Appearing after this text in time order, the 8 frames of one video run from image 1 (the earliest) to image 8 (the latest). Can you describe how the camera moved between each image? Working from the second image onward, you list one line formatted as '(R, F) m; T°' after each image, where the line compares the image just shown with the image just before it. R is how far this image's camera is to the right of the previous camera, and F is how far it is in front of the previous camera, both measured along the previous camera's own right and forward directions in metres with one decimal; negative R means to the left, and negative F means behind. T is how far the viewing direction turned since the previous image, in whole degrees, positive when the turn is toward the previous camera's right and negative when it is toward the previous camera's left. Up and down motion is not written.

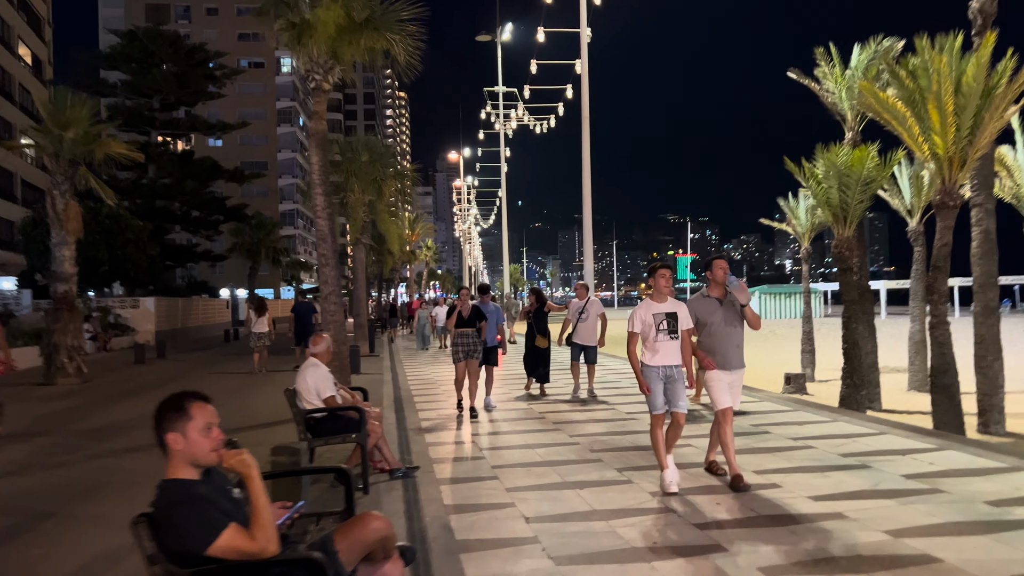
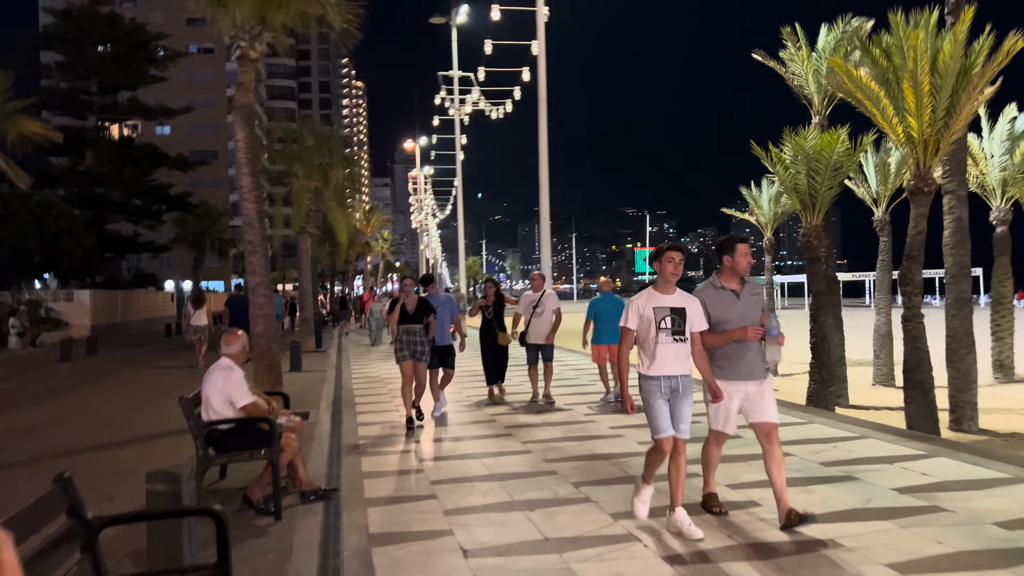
(+0.1, +0.8) m; +3°
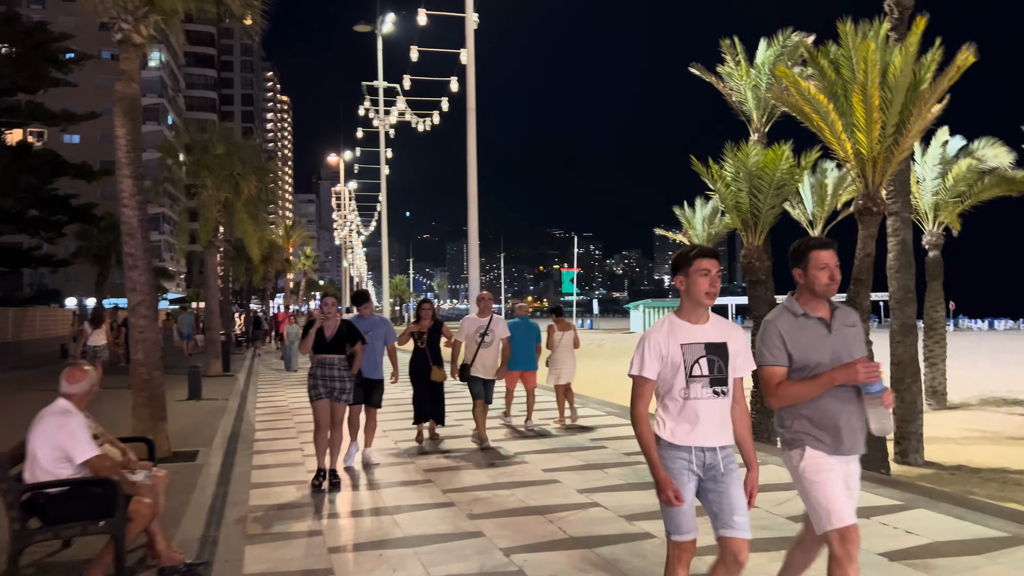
(0.0, +1.0) m; +5°
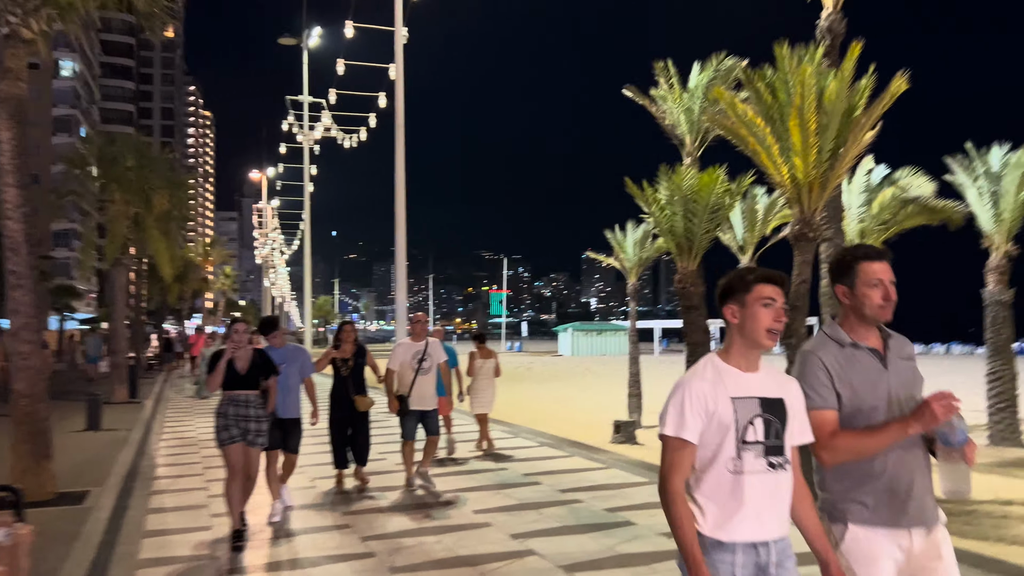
(0.0, +0.5) m; +5°
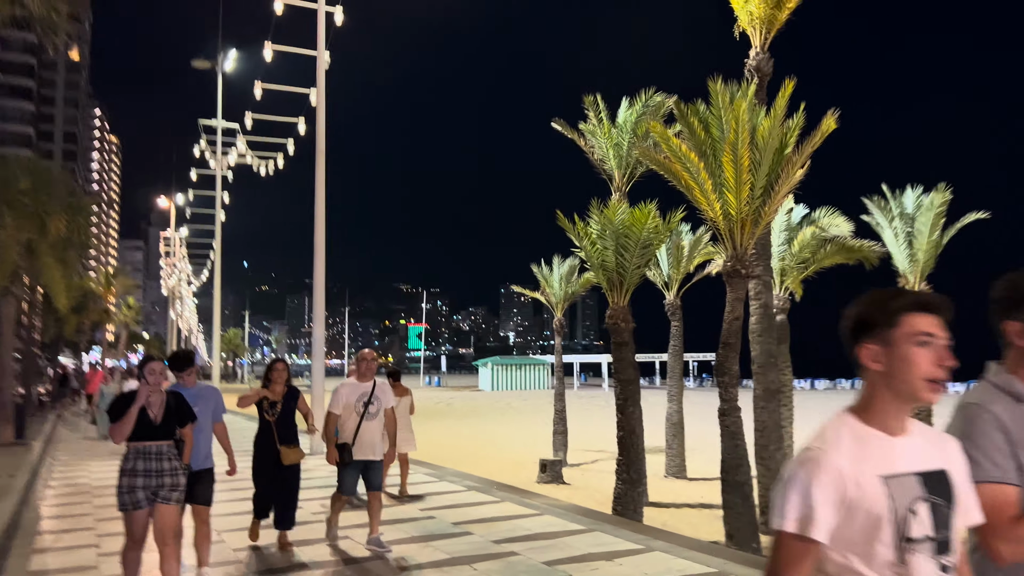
(-0.1, +0.4) m; +6°
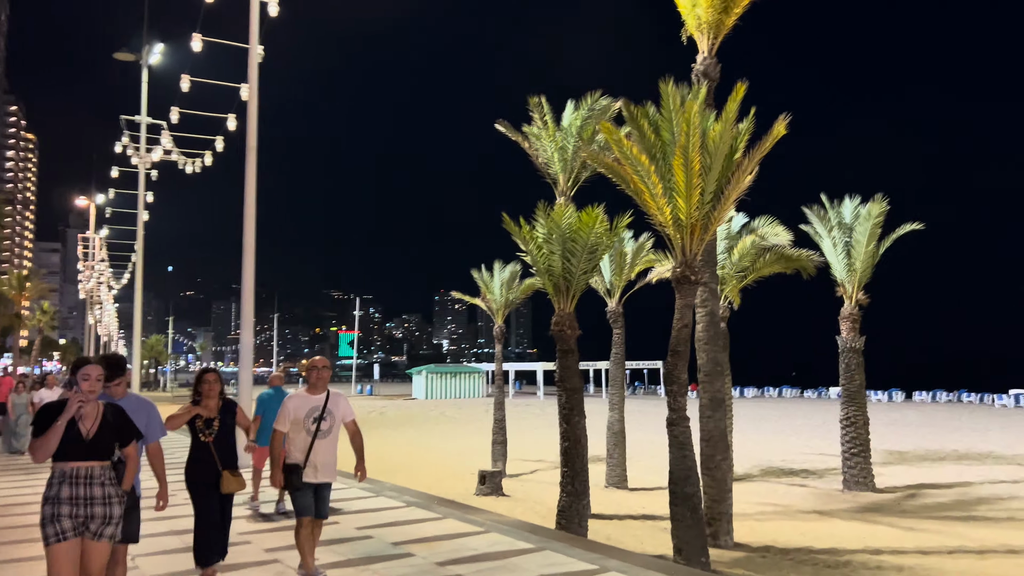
(-0.1, +0.4) m; +5°
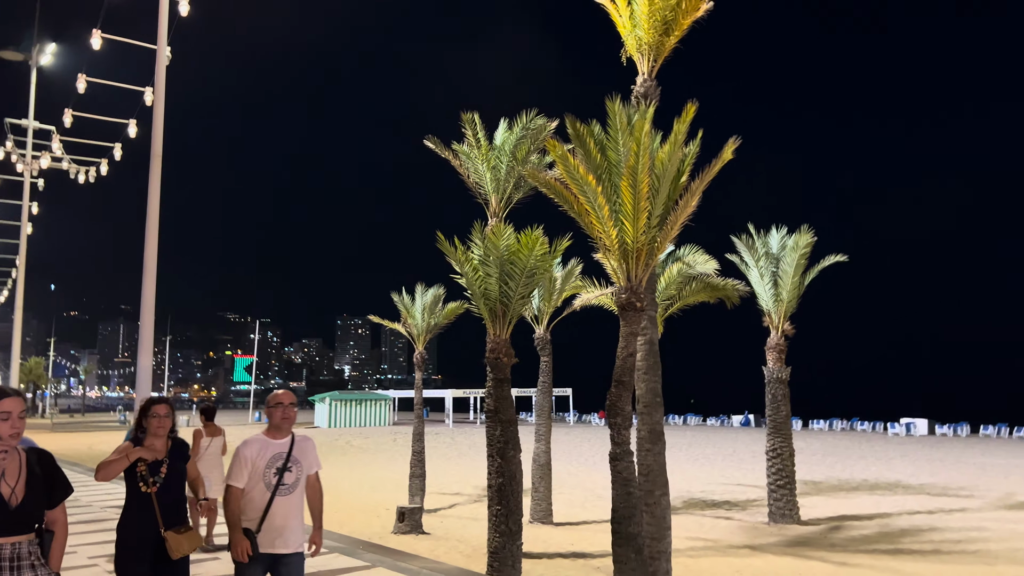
(-0.3, +0.6) m; +7°
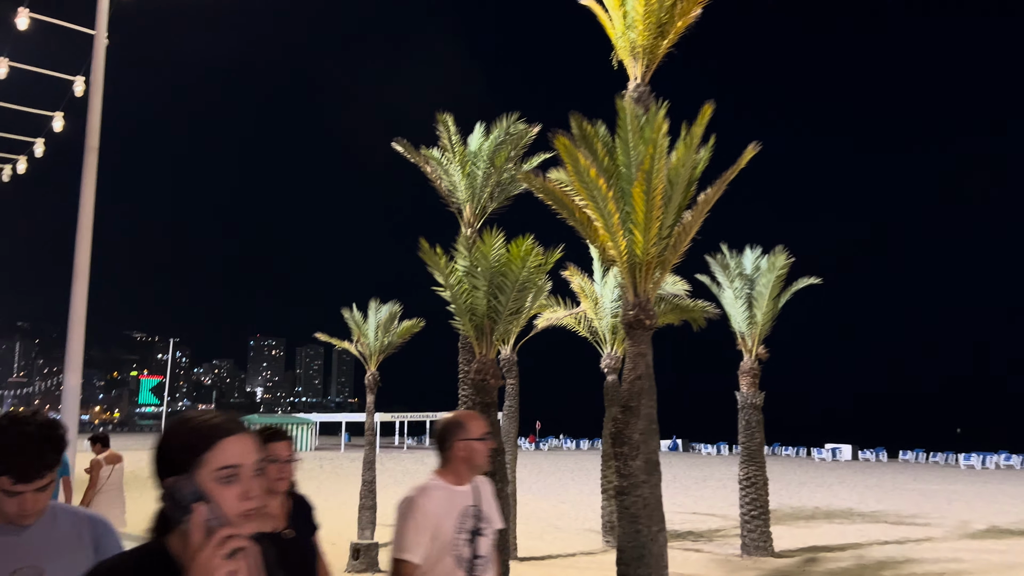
(-0.7, +0.9) m; +6°
